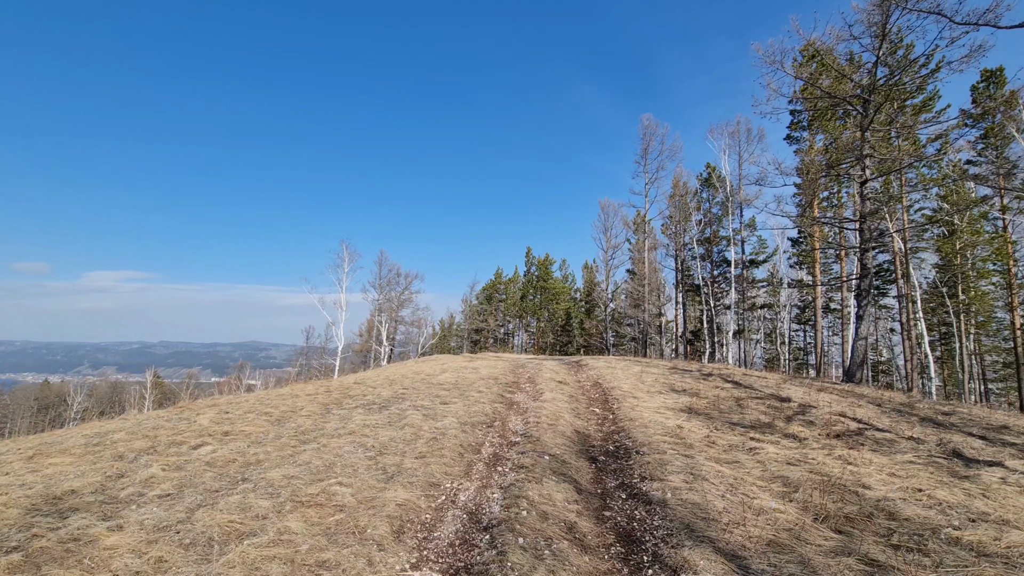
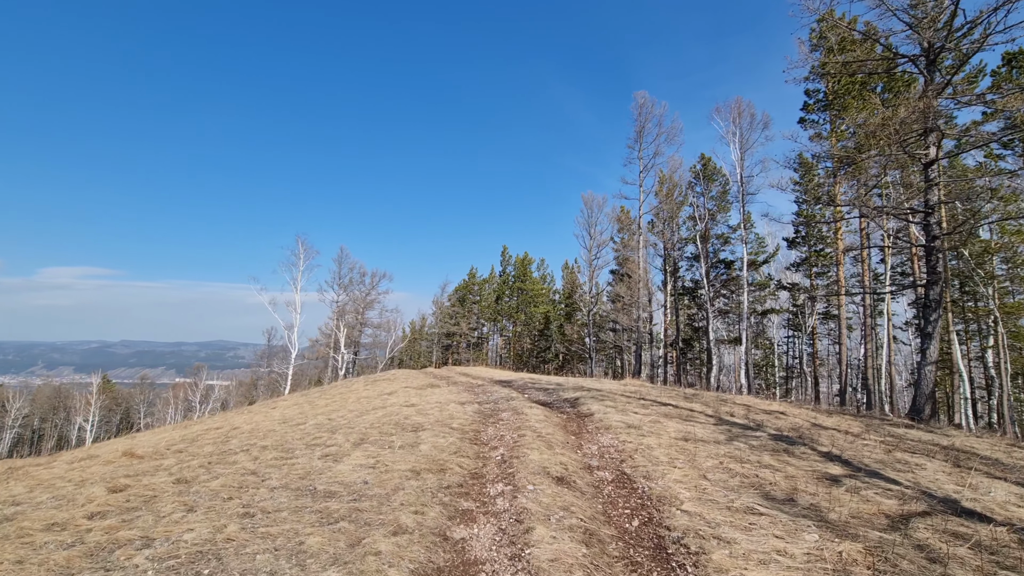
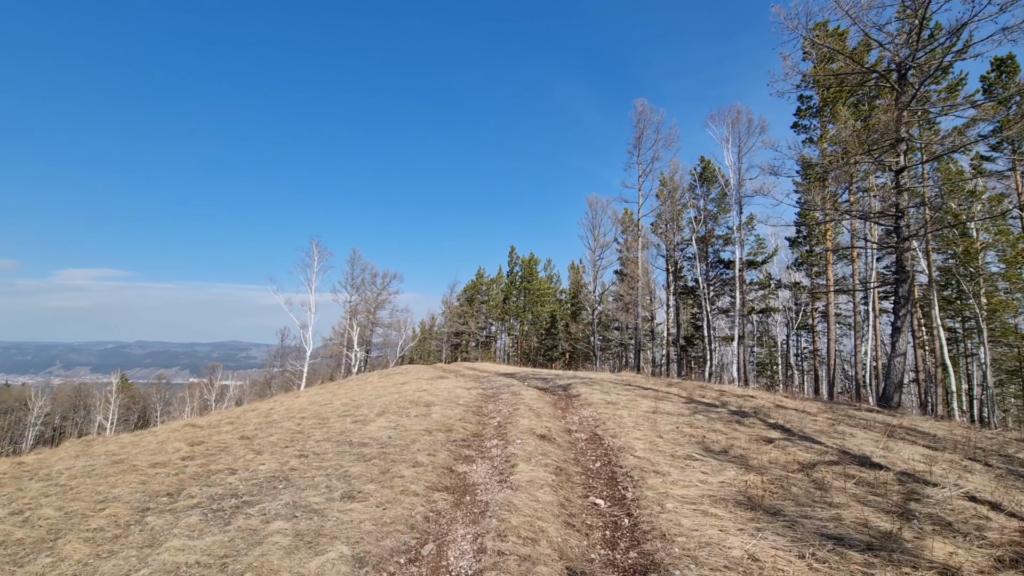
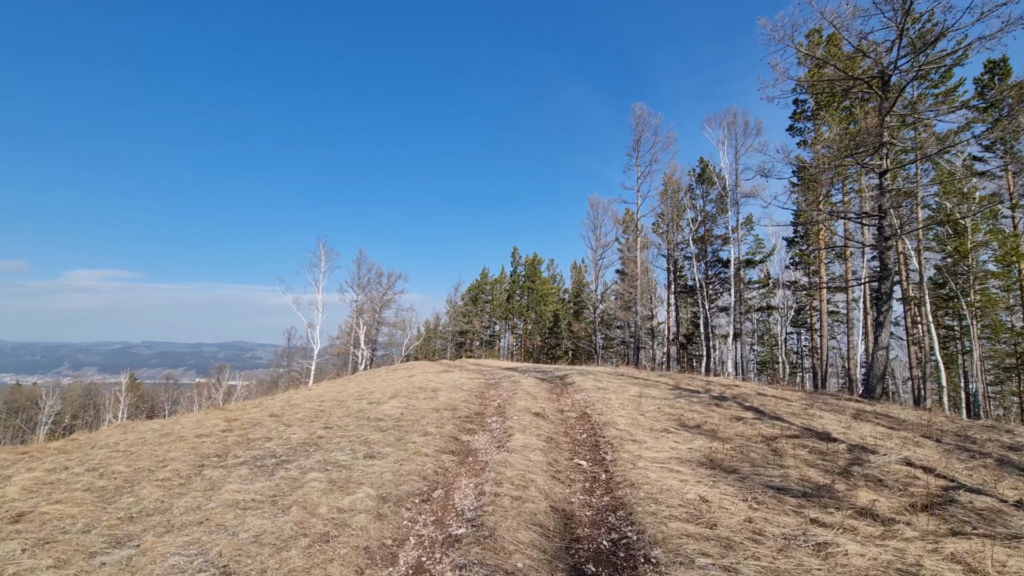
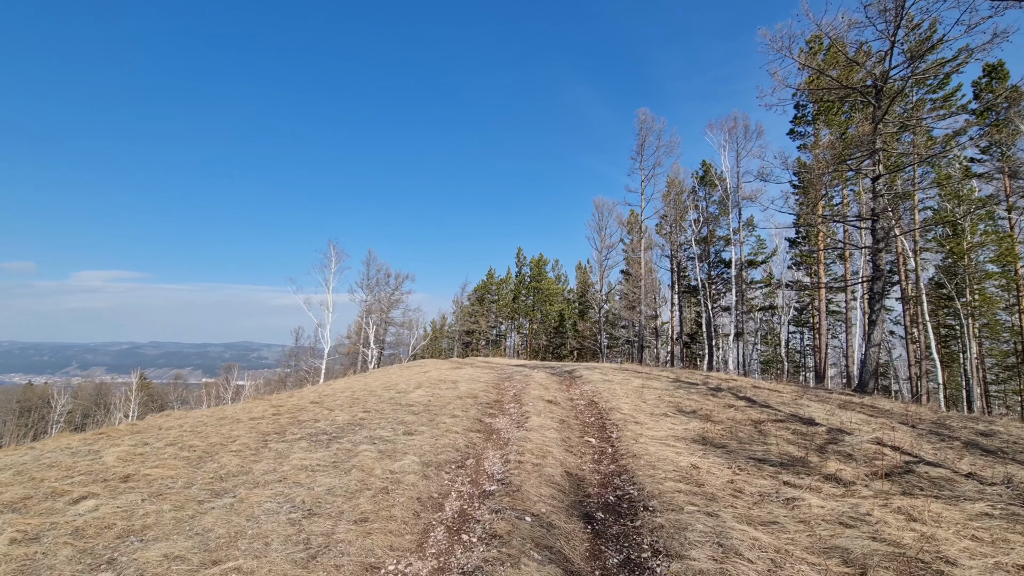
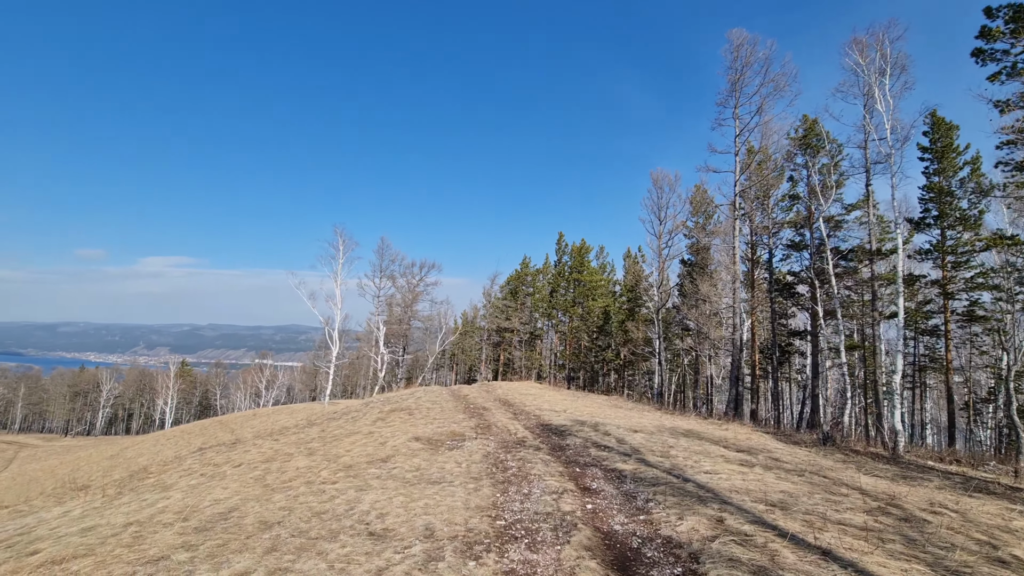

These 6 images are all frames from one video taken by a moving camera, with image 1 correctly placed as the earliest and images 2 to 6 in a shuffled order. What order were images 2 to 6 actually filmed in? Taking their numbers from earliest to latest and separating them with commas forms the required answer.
5, 4, 3, 2, 6
